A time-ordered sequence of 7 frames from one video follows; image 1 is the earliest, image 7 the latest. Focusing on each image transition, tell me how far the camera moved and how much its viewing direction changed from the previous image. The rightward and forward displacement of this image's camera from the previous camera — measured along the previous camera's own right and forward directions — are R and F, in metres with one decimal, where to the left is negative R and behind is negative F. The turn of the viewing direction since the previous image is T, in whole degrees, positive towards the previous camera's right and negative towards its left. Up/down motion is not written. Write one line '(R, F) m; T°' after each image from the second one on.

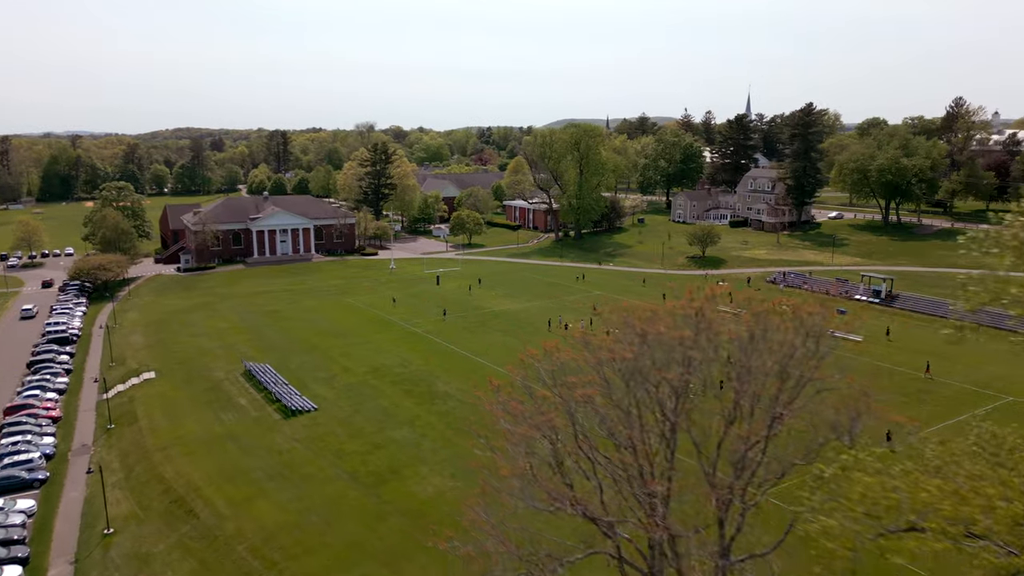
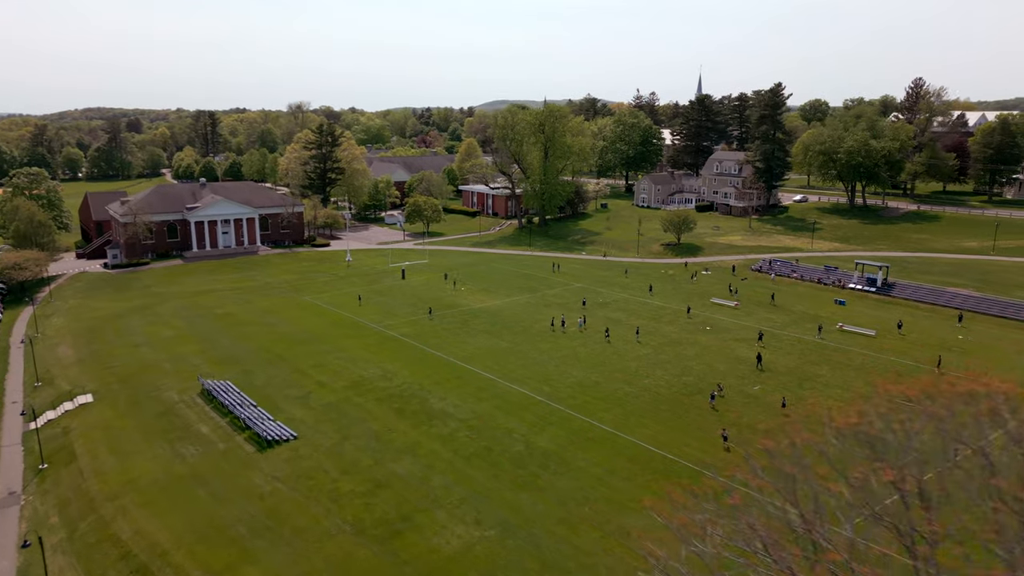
(-3.8, +5.5) m; +5°
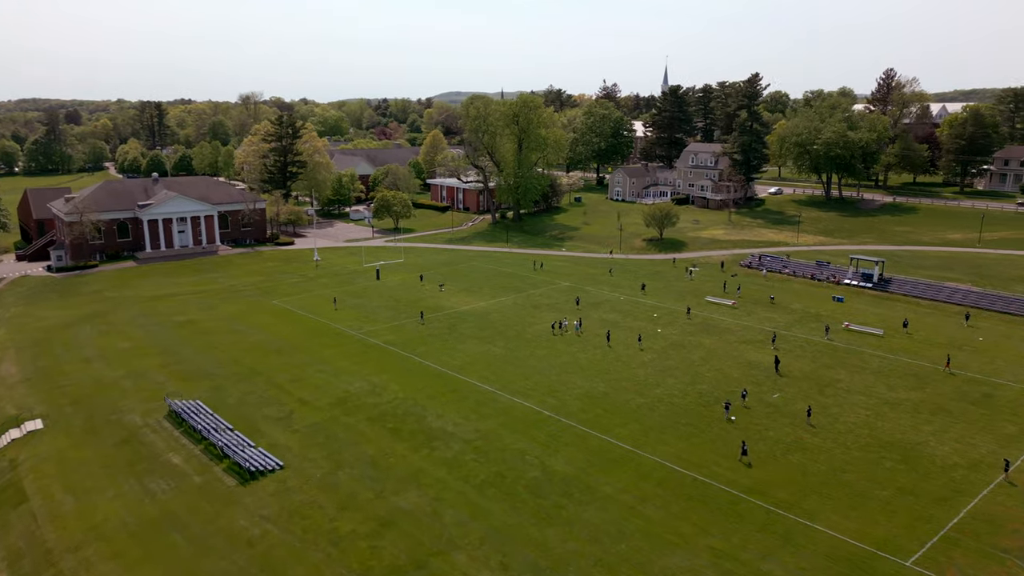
(-2.4, +3.5) m; +3°
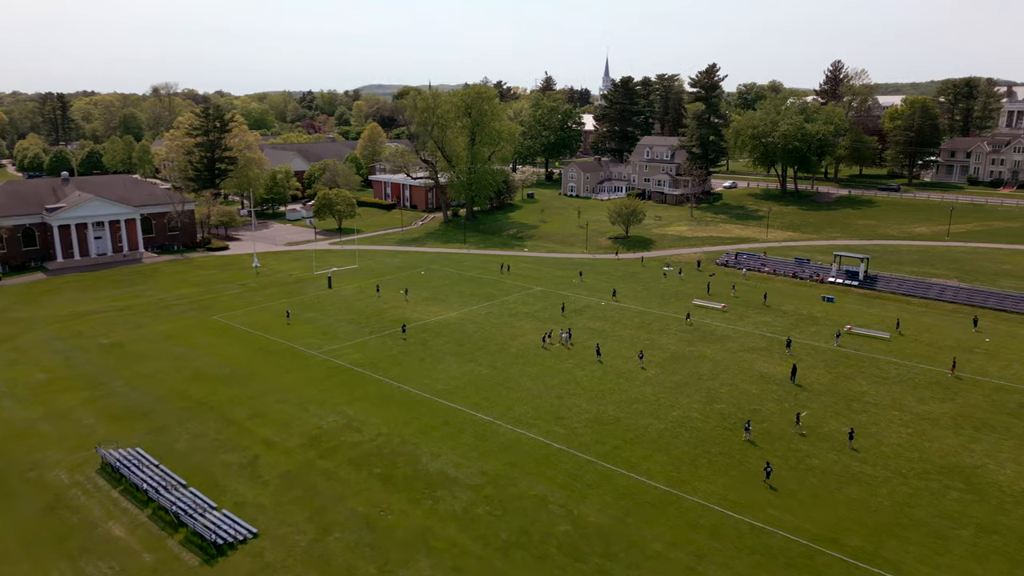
(-3.3, +5.2) m; +6°
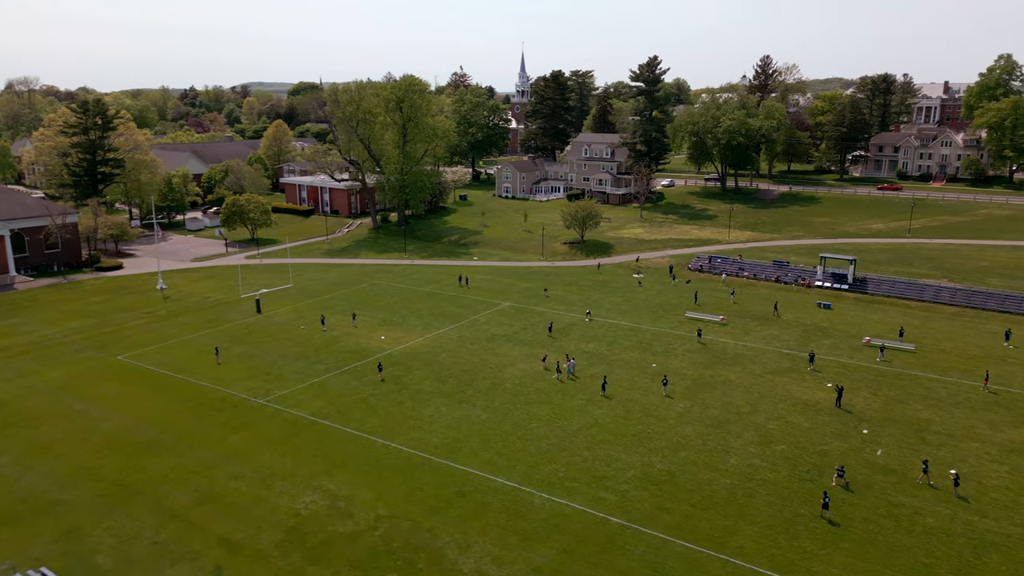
(-5.0, +7.6) m; +8°
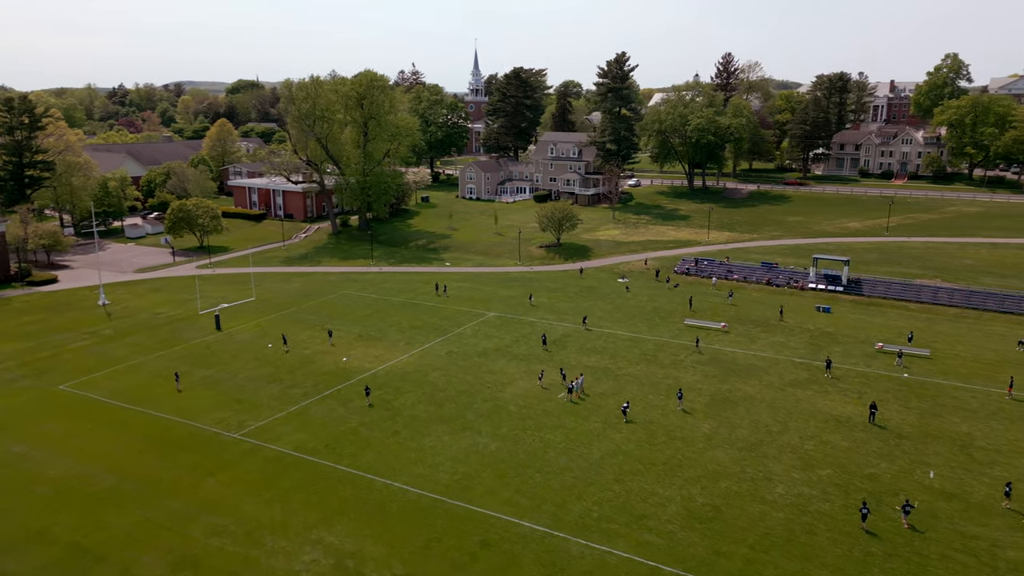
(-2.8, +3.6) m; +4°
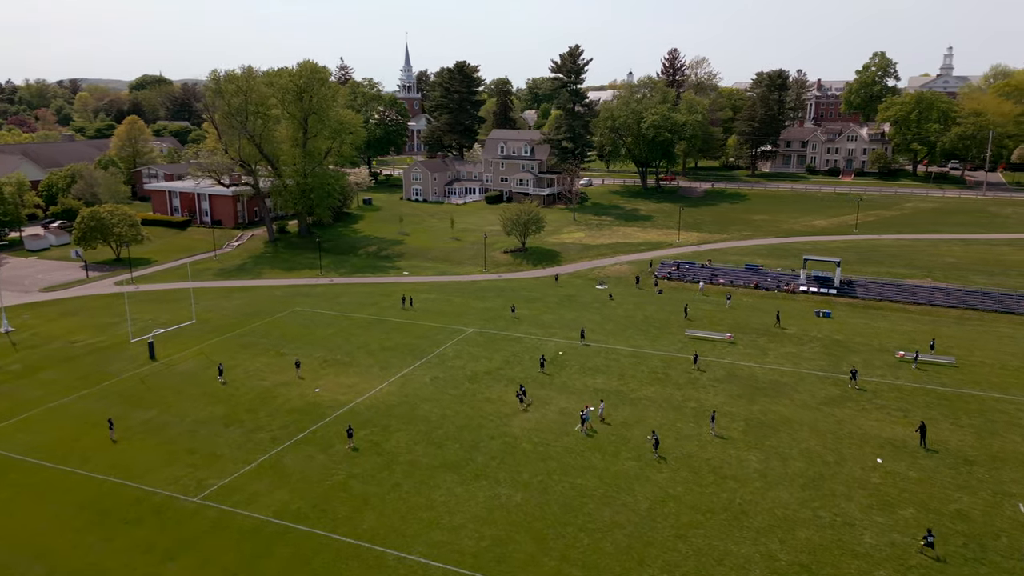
(-3.7, +5.2) m; +6°
